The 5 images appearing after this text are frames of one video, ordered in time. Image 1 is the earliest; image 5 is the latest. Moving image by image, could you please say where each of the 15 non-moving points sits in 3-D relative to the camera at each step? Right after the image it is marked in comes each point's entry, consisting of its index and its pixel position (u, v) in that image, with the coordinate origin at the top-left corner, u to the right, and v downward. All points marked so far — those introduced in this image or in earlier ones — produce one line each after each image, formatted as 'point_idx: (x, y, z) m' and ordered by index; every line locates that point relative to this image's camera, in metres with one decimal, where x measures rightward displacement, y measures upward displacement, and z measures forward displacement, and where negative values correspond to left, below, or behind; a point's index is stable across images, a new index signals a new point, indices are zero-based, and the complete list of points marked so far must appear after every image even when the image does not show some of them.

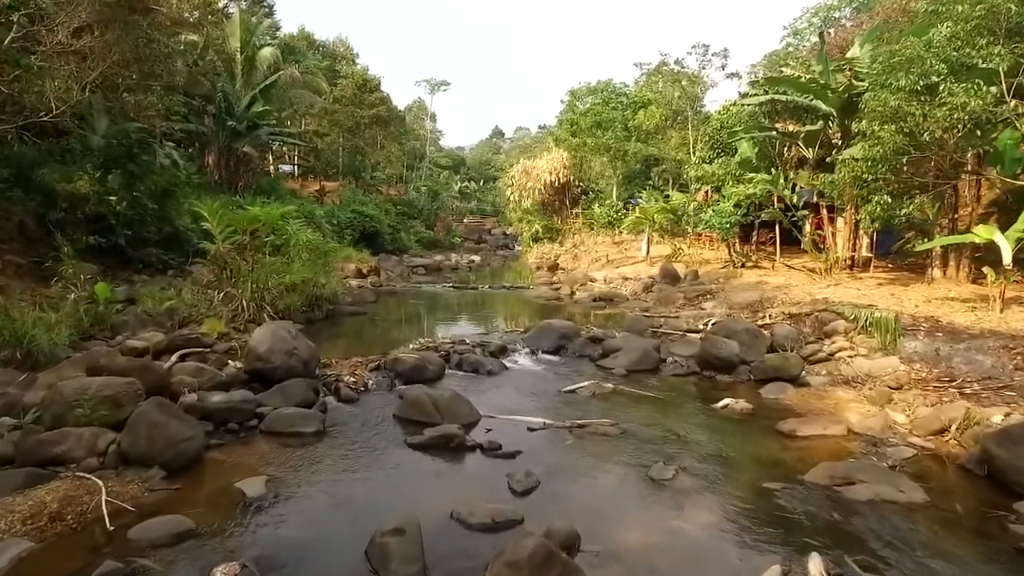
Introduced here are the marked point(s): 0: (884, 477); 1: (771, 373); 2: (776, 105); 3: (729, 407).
0: (+3.8, -1.9, +5.1) m
1: (+4.4, -1.5, +8.6) m
2: (+10.1, +6.9, +19.0) m
3: (+3.2, -1.8, +7.4) m
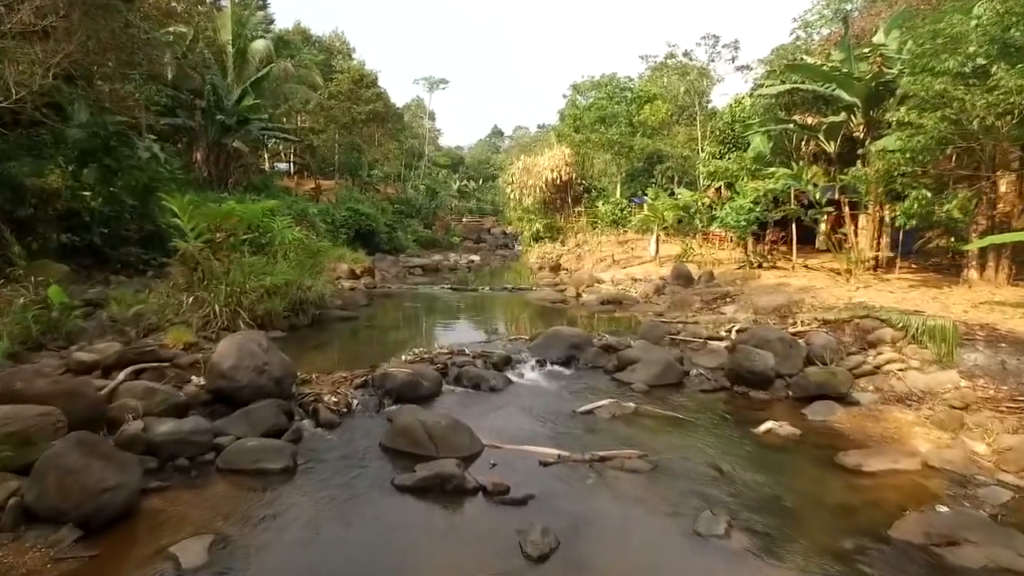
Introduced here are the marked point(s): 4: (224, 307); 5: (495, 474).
0: (+3.9, -2.0, +4.1) m
1: (+4.5, -1.5, +7.5) m
2: (+10.1, +6.8, +18.0) m
3: (+3.3, -1.8, +6.4) m
4: (-5.4, -0.3, +9.4) m
5: (-0.2, -1.9, +5.2) m
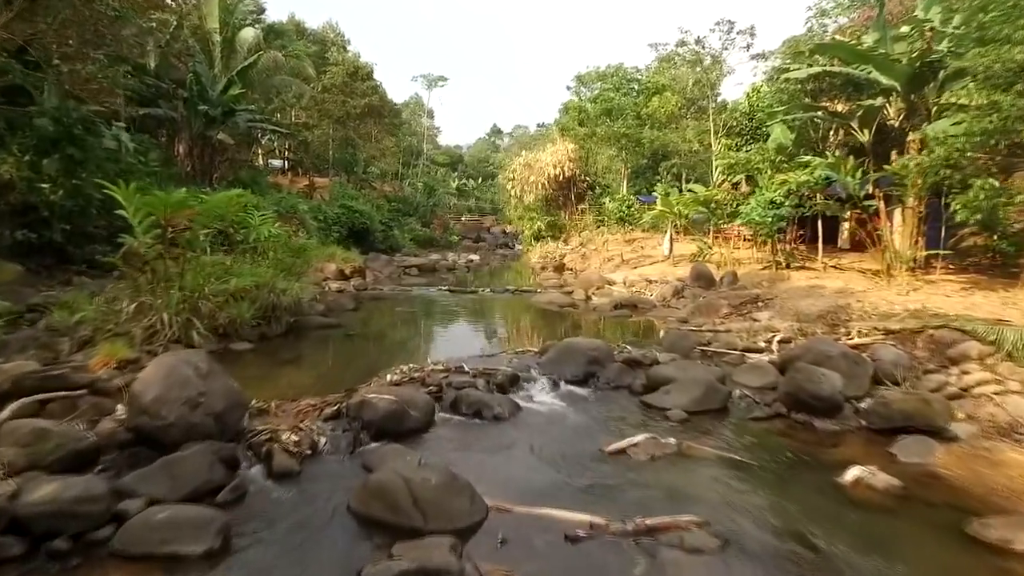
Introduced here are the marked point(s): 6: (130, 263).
0: (+4.0, -2.1, +2.6) m
1: (+4.6, -1.6, +6.1) m
2: (+10.2, +6.8, +16.5) m
3: (+3.4, -1.9, +4.9) m
4: (-5.3, -0.4, +7.9) m
5: (-0.1, -2.0, +3.7) m
6: (-6.1, +0.4, +8.1) m
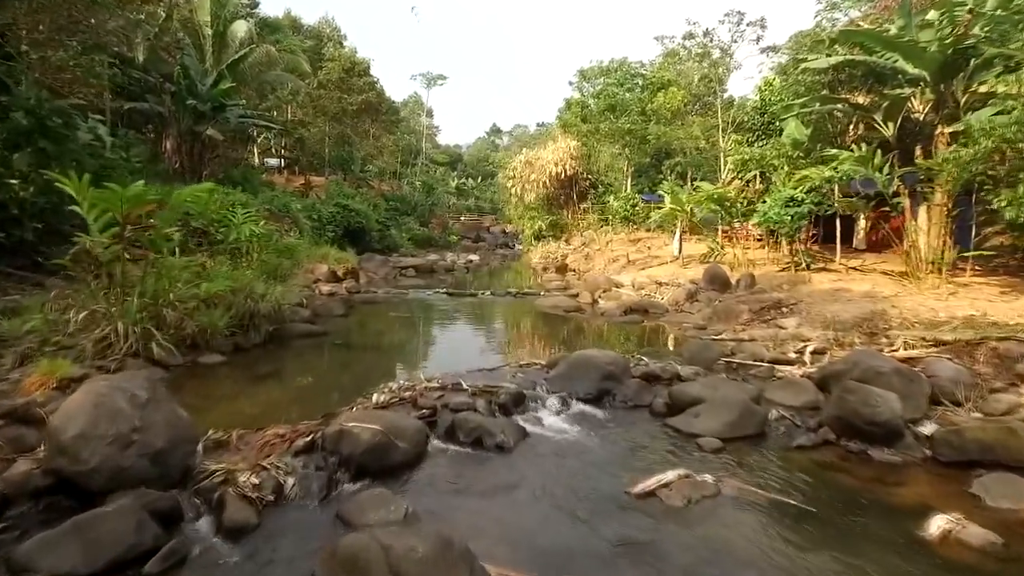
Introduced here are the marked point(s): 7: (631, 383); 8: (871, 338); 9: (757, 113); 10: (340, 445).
0: (+4.1, -2.2, +1.7) m
1: (+4.7, -1.7, +5.1) m
2: (+10.3, +6.7, +15.6) m
3: (+3.5, -2.0, +4.0) m
4: (-5.2, -0.5, +6.9) m
5: (0.0, -2.1, +2.8) m
6: (-6.1, +0.3, +7.2) m
7: (+1.7, -1.3, +7.0) m
8: (+5.9, -0.8, +8.3) m
9: (+9.7, +7.0, +20.0) m
10: (-1.6, -1.5, +4.8) m
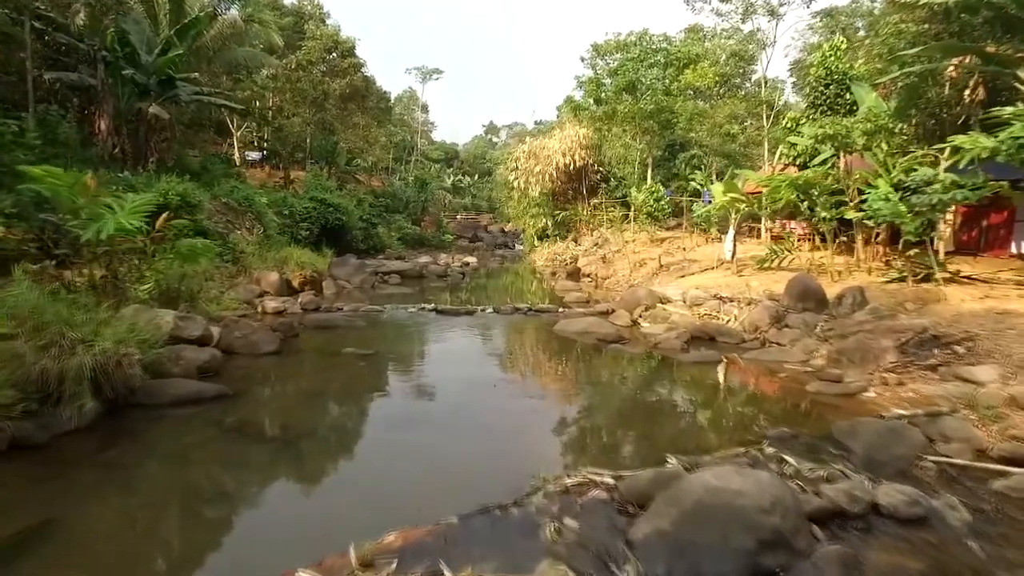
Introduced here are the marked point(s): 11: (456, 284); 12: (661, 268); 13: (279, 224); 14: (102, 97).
0: (+4.4, -2.5, -2.2) m
1: (+5.0, -2.0, +1.3) m
2: (+10.5, +6.3, +11.8) m
3: (+3.8, -2.3, +0.1) m
4: (-4.9, -0.9, +3.0) m
5: (+0.3, -2.4, -1.1) m
6: (-5.8, 0.0, +3.2) m
7: (+2.0, -1.7, +3.1) m
8: (+6.2, -1.2, +4.5) m
9: (+9.9, +6.6, +16.2) m
10: (-1.3, -1.8, +0.9) m
11: (-2.0, 0.0, +18.0) m
12: (+4.9, +0.7, +16.4) m
13: (-8.8, +2.5, +18.4) m
14: (-15.5, +7.3, +19.0) m
